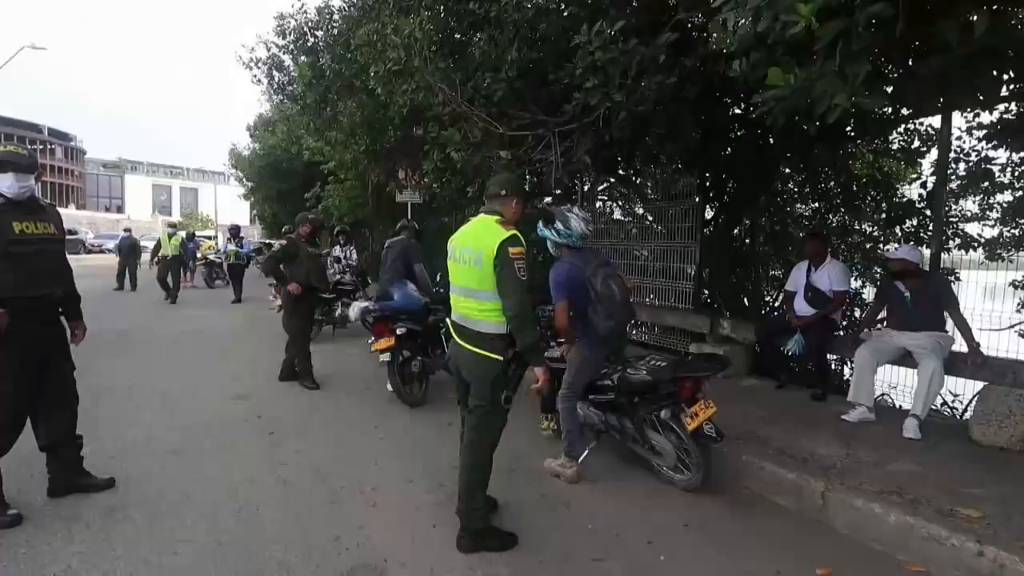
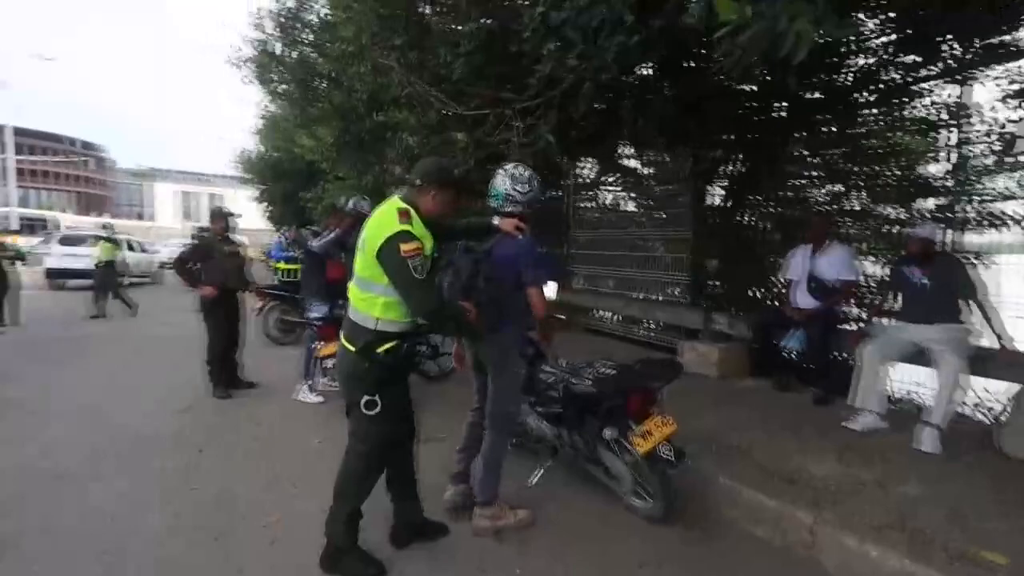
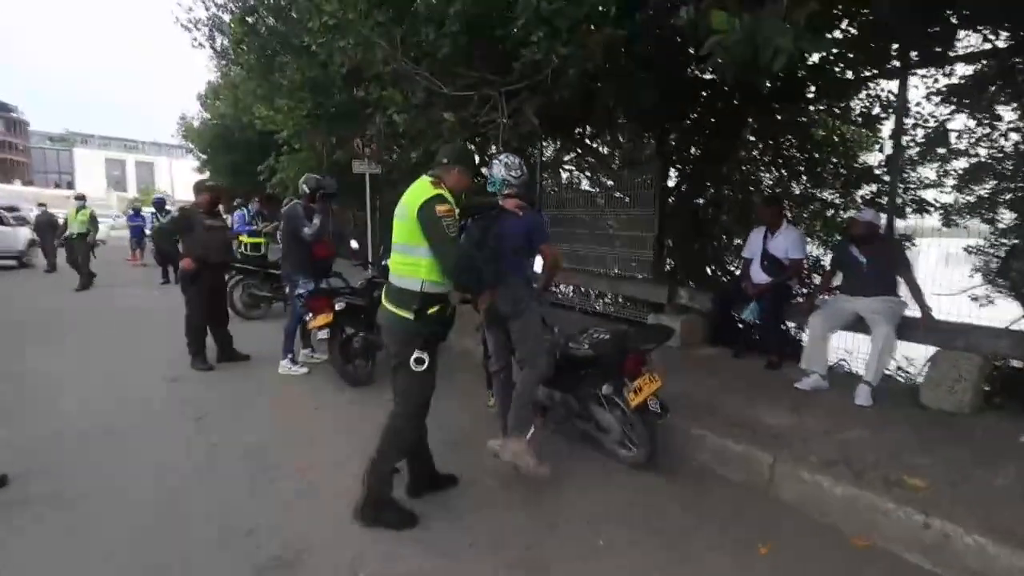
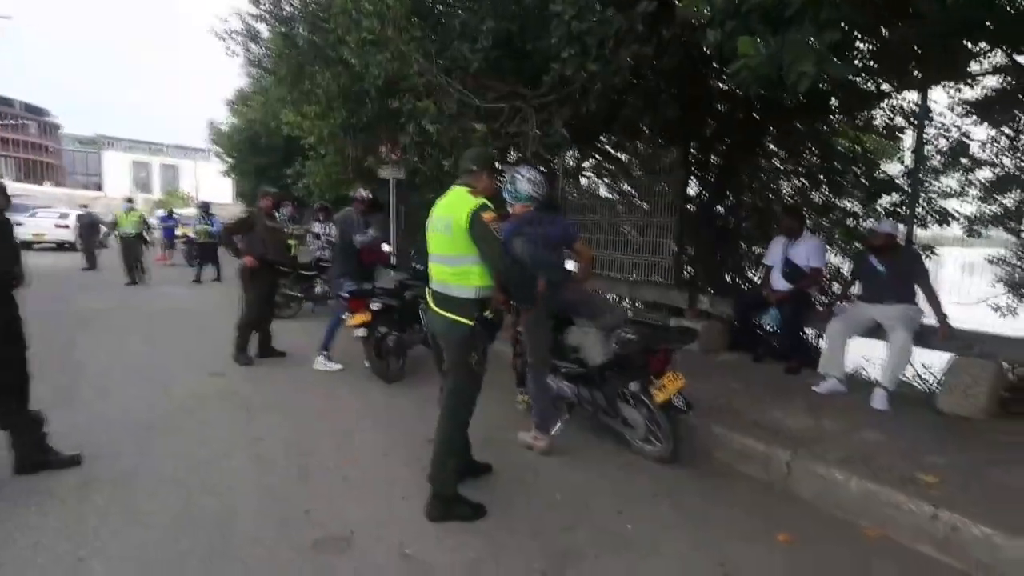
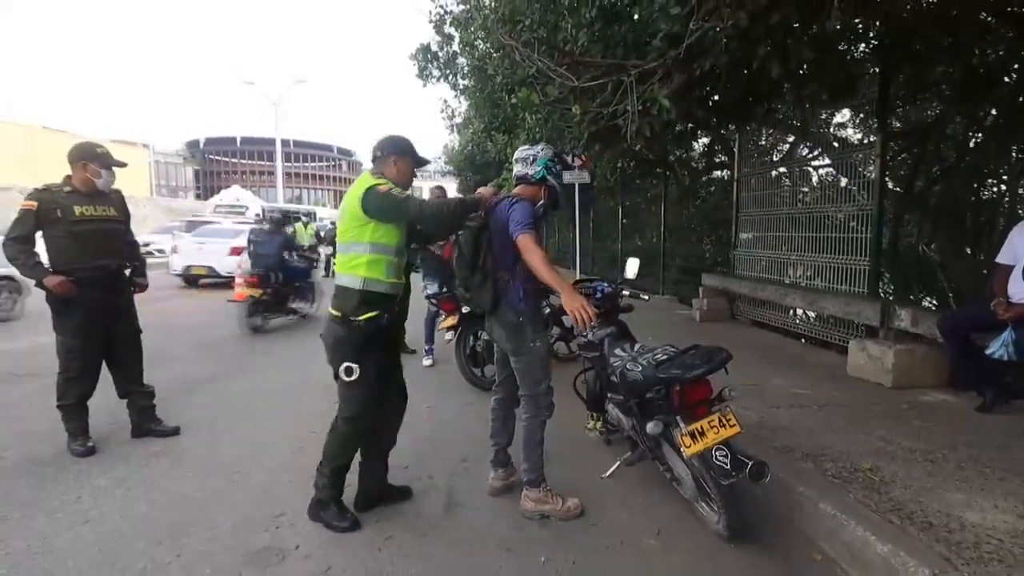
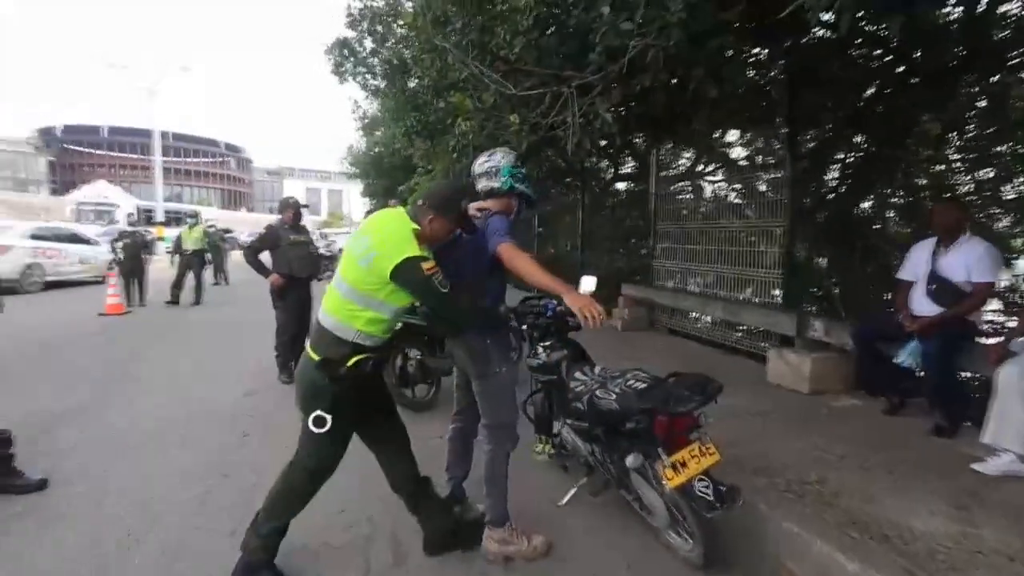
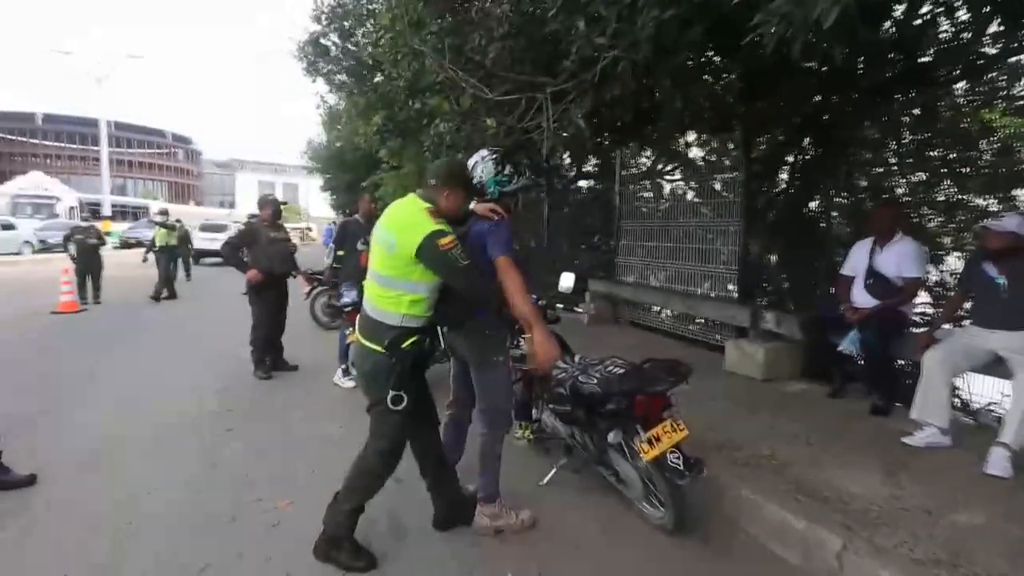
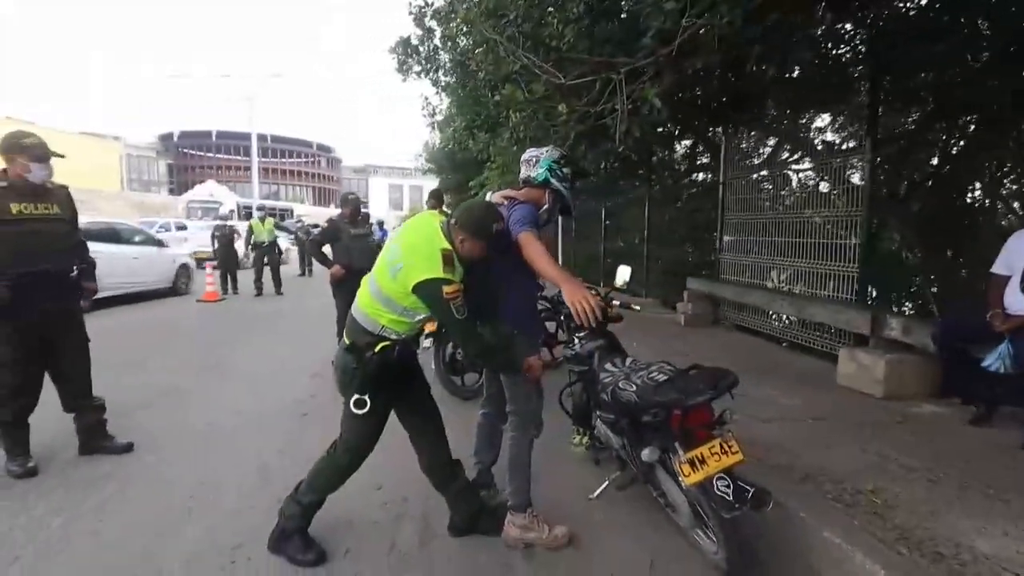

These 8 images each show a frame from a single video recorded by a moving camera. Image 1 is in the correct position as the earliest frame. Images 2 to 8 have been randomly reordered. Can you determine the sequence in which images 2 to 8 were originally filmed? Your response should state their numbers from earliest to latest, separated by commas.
4, 3, 2, 7, 6, 8, 5
